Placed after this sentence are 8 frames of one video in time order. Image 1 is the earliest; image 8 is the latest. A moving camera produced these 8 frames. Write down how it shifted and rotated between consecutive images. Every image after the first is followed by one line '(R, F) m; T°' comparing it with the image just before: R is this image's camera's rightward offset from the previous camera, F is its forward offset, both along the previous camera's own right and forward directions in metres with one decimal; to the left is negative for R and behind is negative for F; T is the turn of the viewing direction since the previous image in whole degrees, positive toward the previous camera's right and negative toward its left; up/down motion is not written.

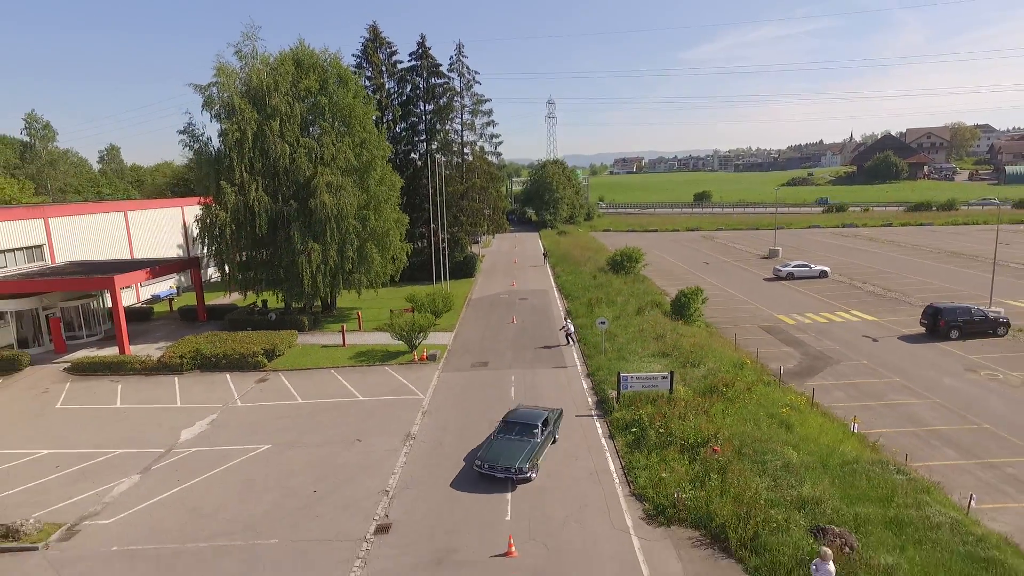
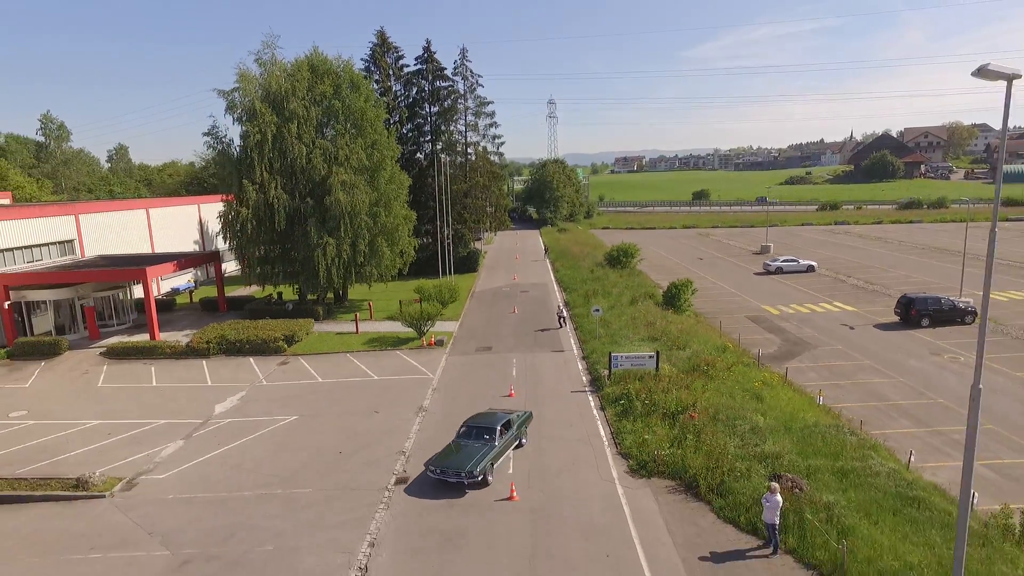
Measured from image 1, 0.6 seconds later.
(0.0, -2.0) m; 0°
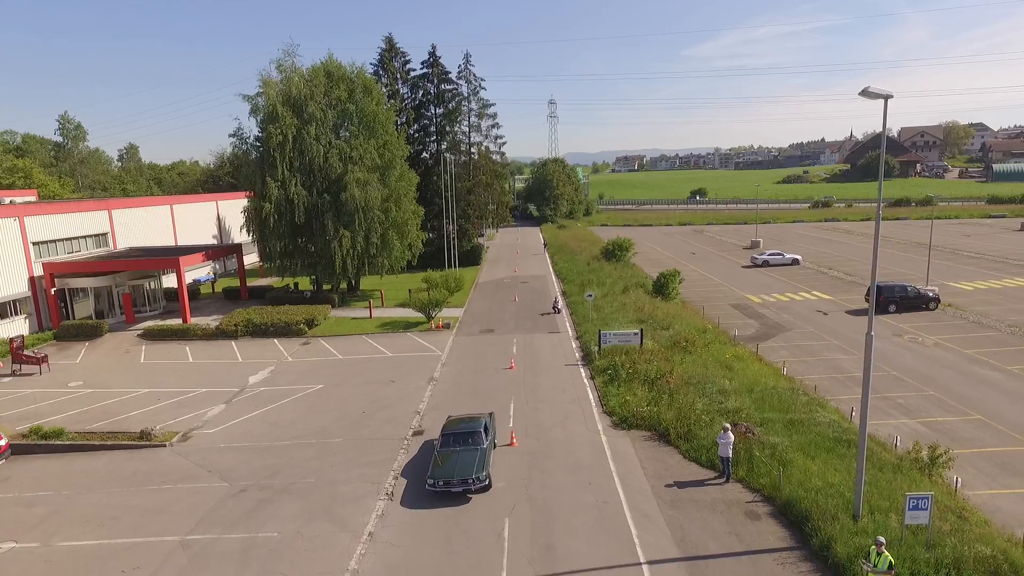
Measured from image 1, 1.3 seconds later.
(0.0, -2.5) m; 0°
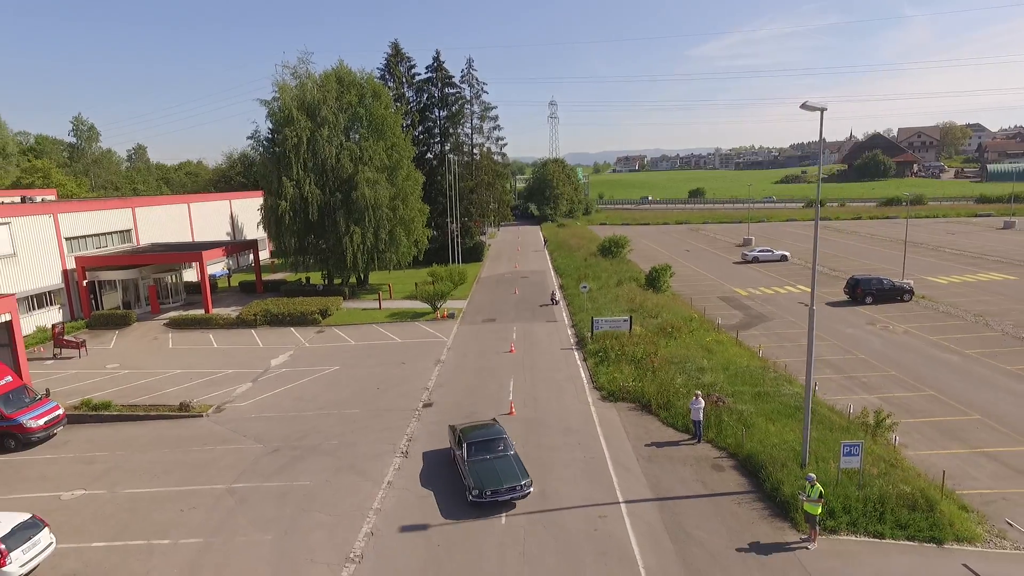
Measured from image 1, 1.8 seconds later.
(+0.1, -2.0) m; 0°
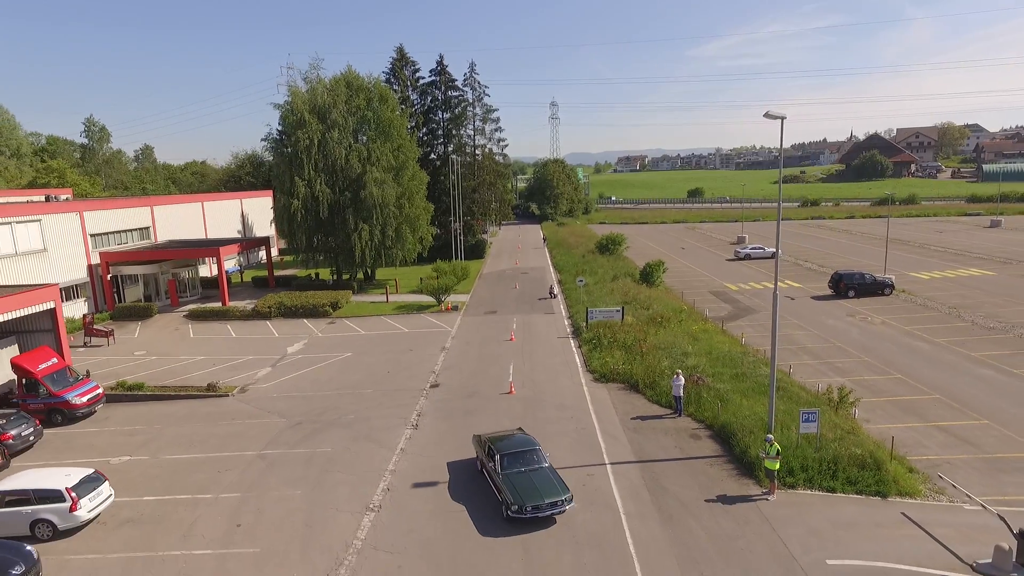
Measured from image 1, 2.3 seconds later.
(+0.1, -1.7) m; 0°
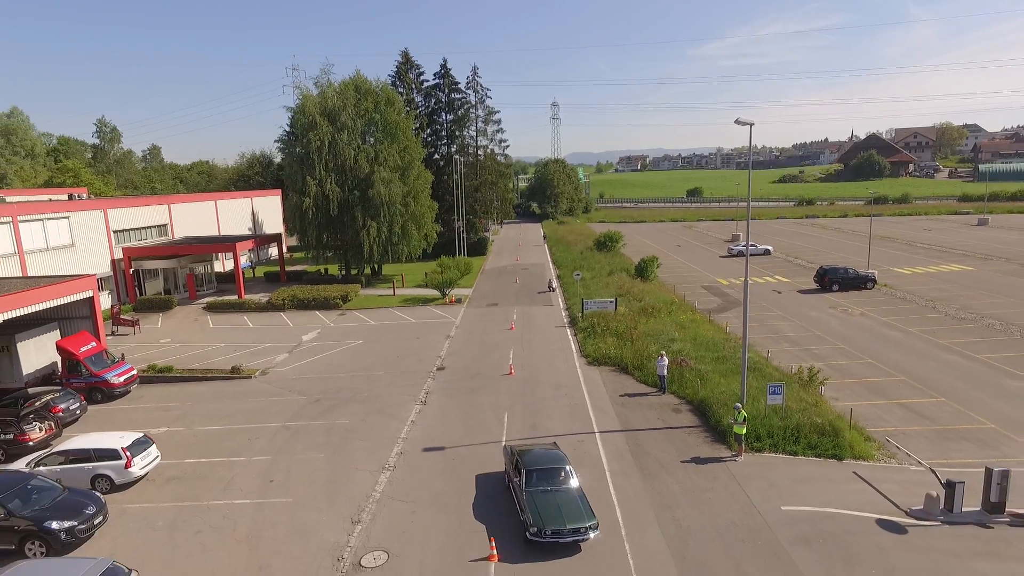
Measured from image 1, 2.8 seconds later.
(+0.1, -1.8) m; 0°
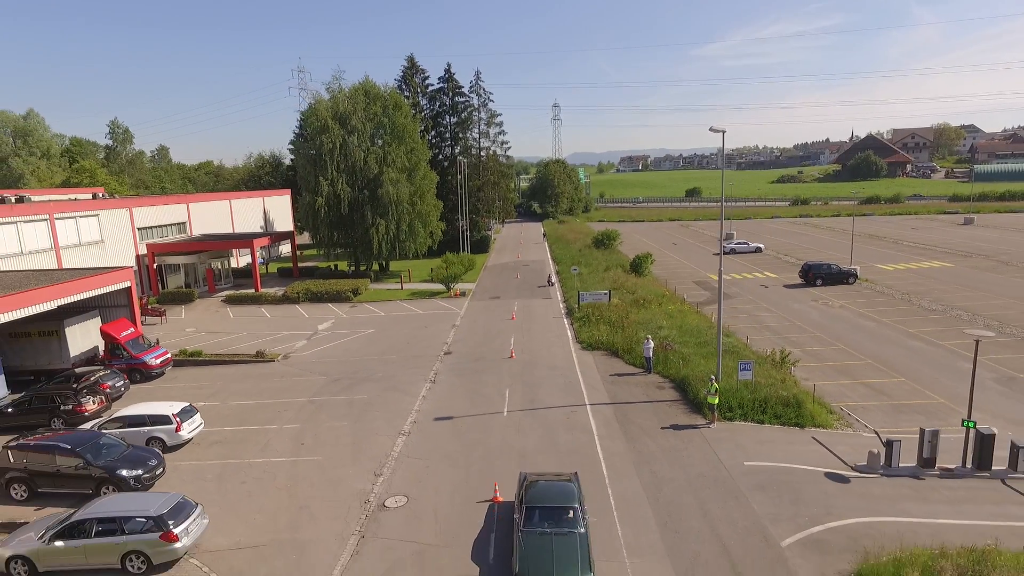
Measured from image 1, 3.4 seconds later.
(0.0, -2.1) m; 0°
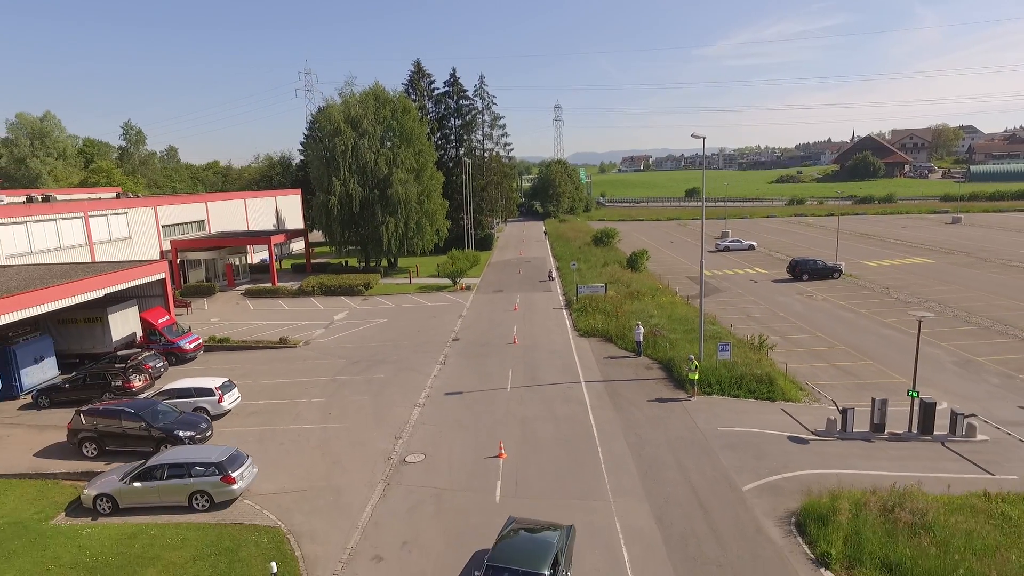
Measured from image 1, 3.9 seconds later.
(0.0, -2.2) m; 0°
